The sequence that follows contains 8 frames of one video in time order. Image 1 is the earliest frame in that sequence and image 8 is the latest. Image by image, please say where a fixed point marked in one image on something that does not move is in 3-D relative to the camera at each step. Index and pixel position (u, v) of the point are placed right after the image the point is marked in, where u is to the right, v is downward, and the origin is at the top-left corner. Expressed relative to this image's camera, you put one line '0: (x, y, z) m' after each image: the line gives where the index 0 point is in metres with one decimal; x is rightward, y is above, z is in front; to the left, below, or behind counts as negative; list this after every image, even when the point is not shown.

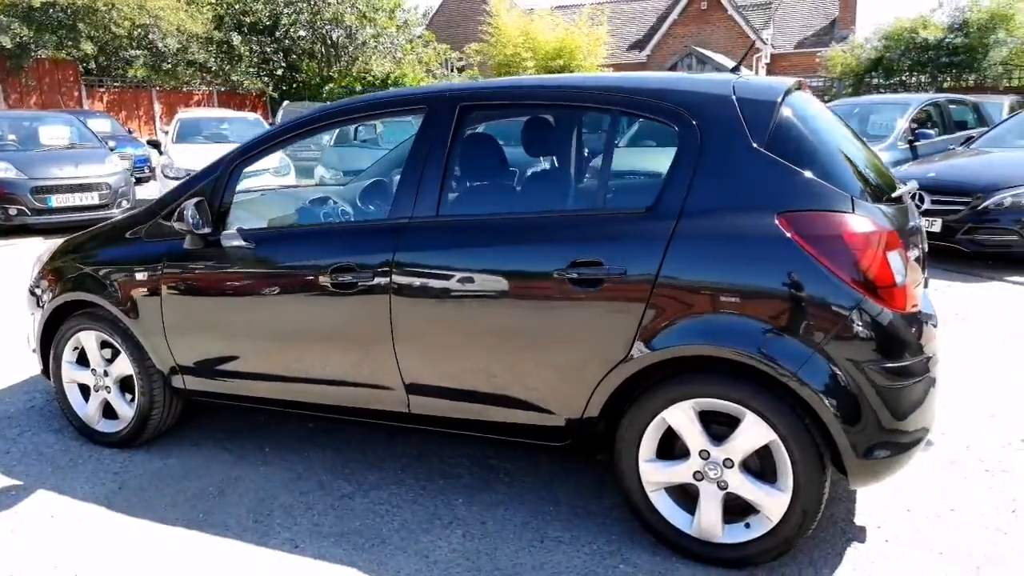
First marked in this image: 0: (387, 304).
0: (-0.5, -0.1, +3.2) m
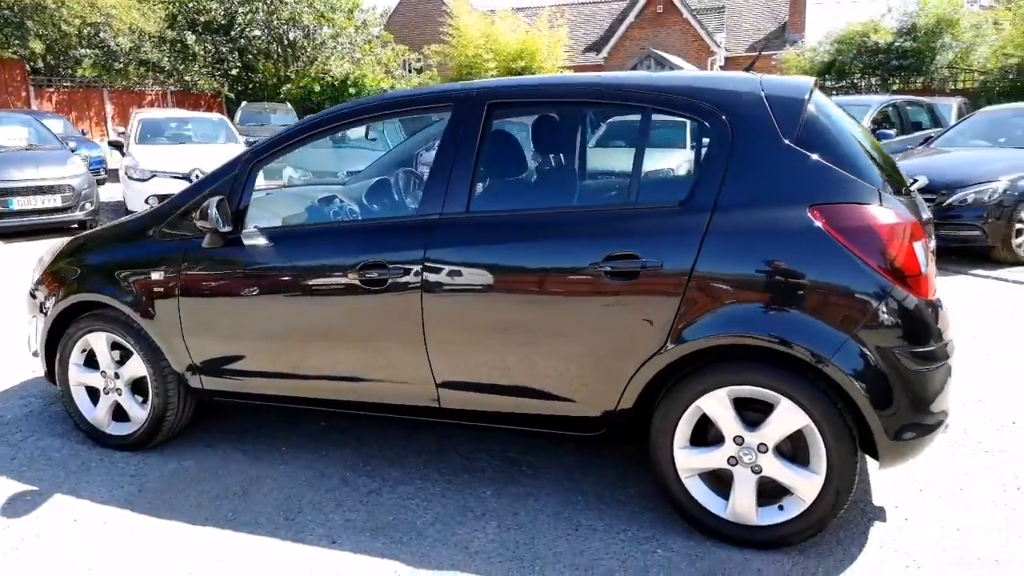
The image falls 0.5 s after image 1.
0: (-0.4, -0.1, +3.3) m
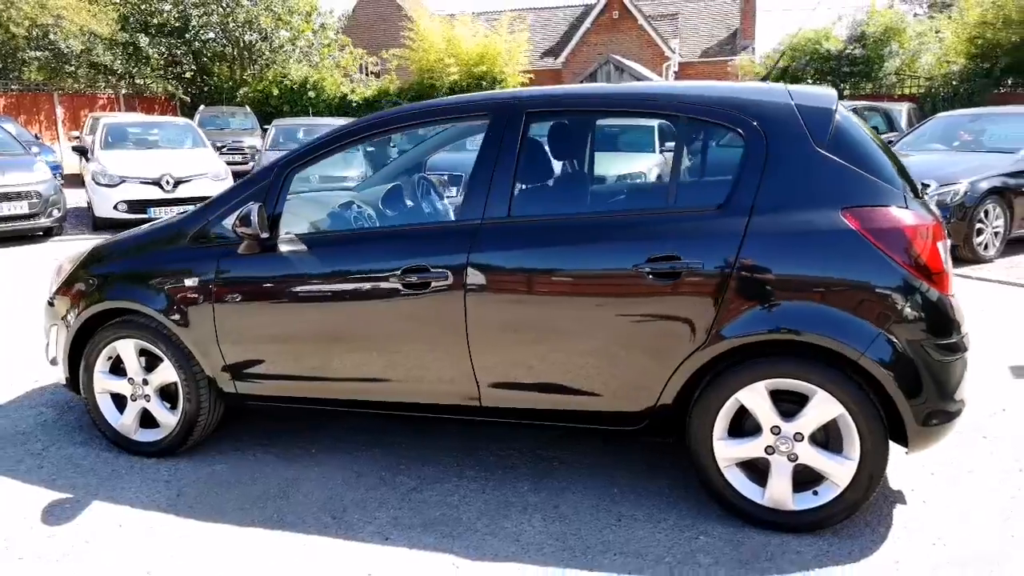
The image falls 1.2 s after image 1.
0: (-0.2, -0.1, +3.4) m
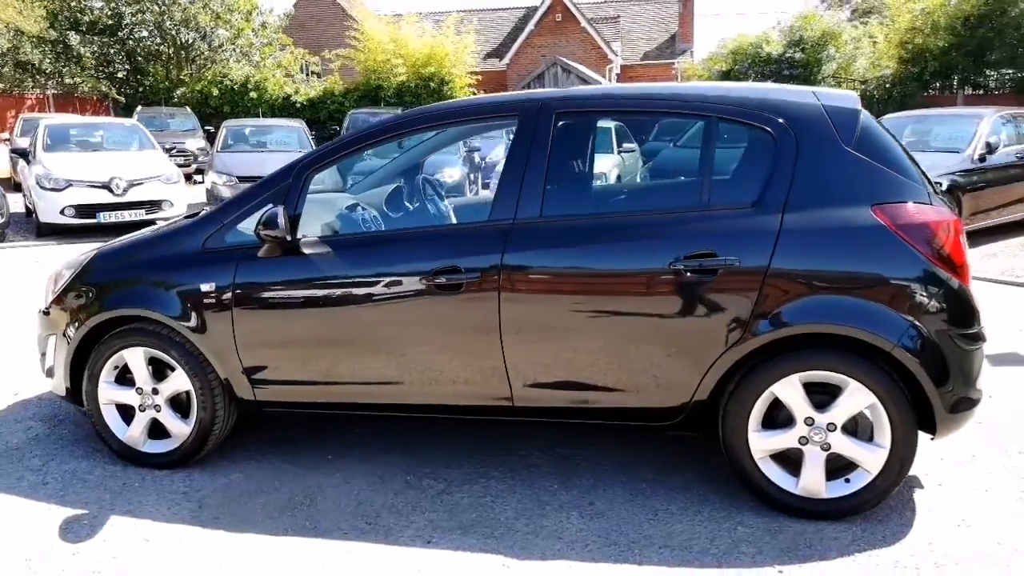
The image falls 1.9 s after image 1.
0: (-0.1, -0.1, +3.4) m
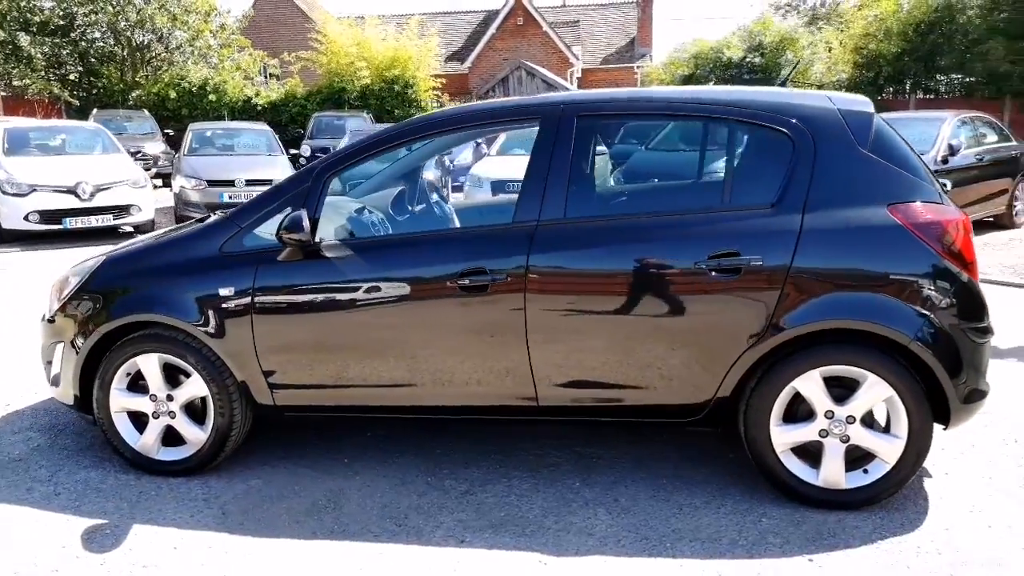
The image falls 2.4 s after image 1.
0: (0.0, -0.1, +3.4) m
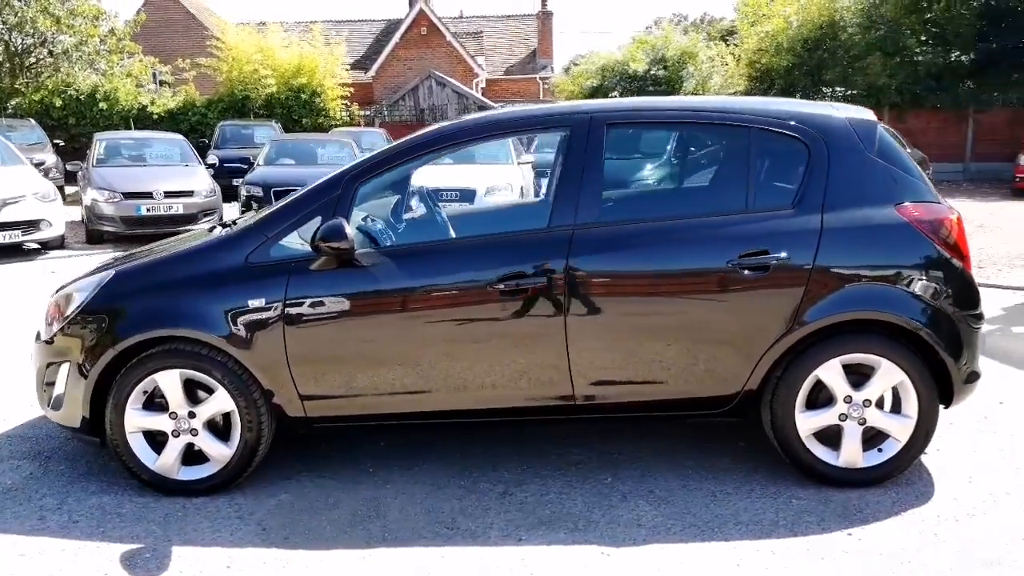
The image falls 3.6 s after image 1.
0: (+0.2, -0.1, +3.5) m
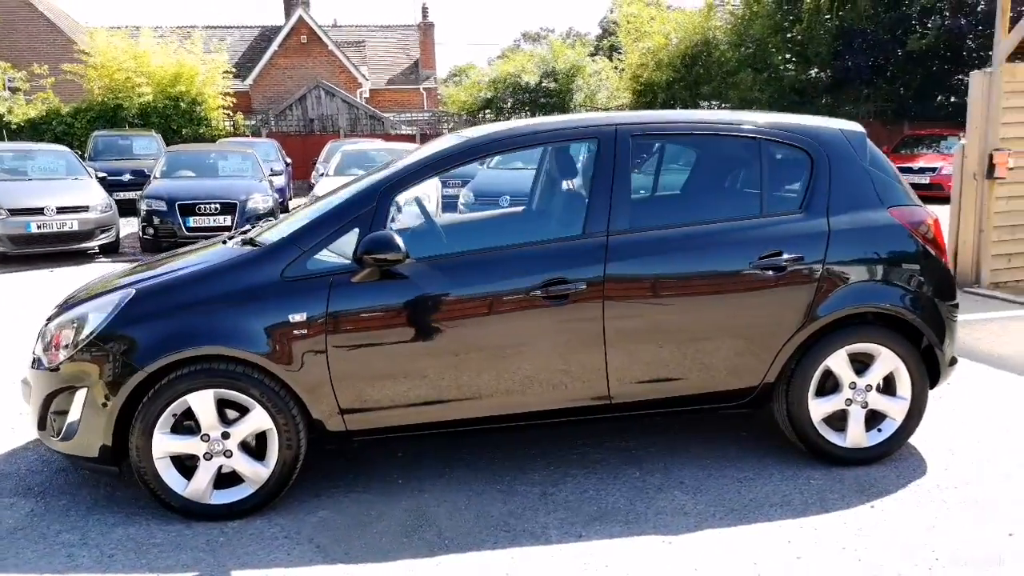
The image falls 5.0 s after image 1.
0: (+0.4, -0.1, +3.7) m
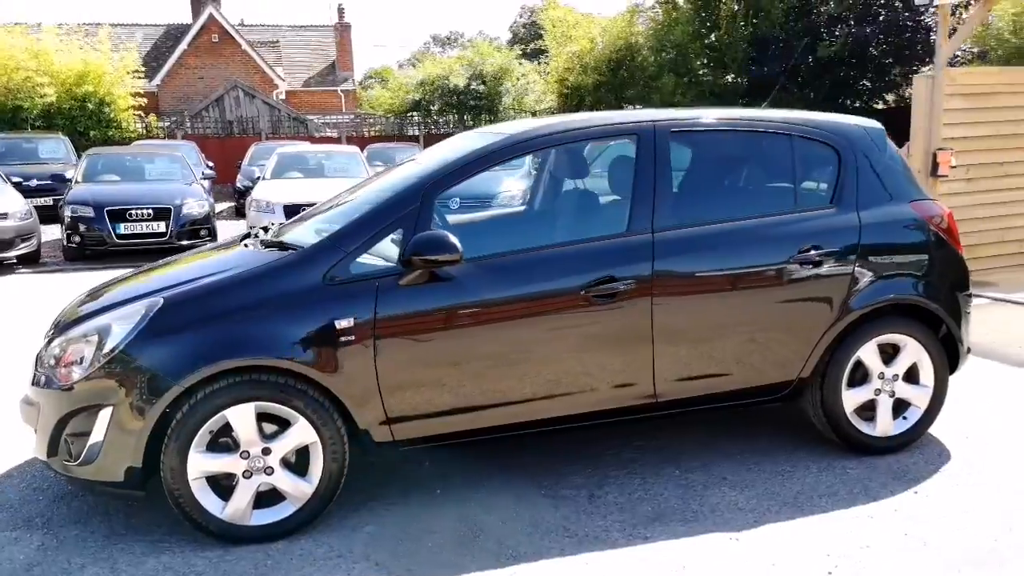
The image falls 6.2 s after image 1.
0: (+0.6, -0.1, +3.6) m
